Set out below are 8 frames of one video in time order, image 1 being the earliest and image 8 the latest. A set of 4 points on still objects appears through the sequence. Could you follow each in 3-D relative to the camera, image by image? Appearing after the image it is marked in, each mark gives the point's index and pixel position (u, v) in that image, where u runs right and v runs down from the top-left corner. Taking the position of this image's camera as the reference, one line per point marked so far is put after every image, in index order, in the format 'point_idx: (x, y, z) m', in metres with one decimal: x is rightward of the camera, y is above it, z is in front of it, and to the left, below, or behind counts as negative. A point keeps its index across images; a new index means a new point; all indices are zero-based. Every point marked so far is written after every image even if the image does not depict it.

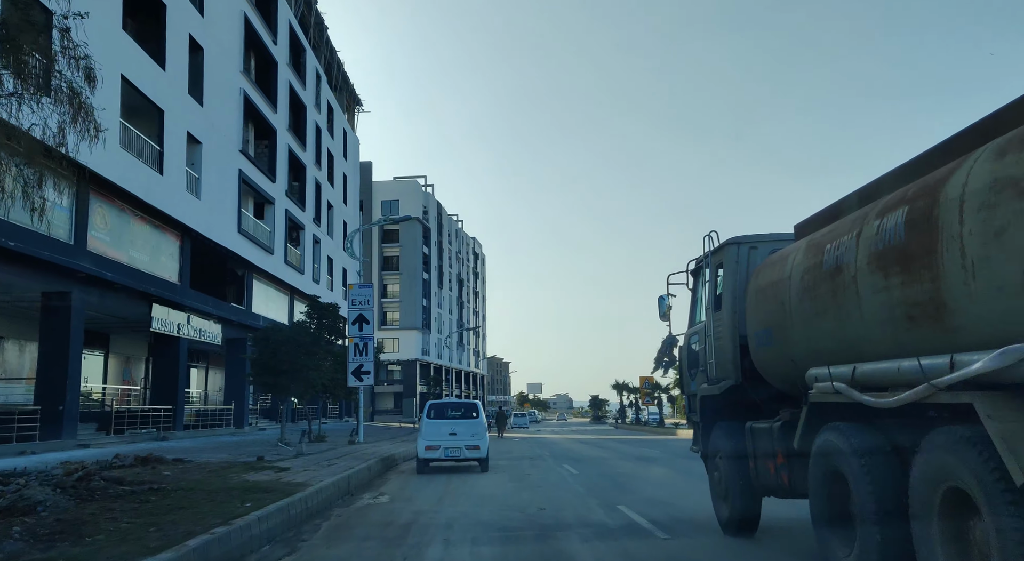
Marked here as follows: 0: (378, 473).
0: (-2.6, -3.8, +14.8) m
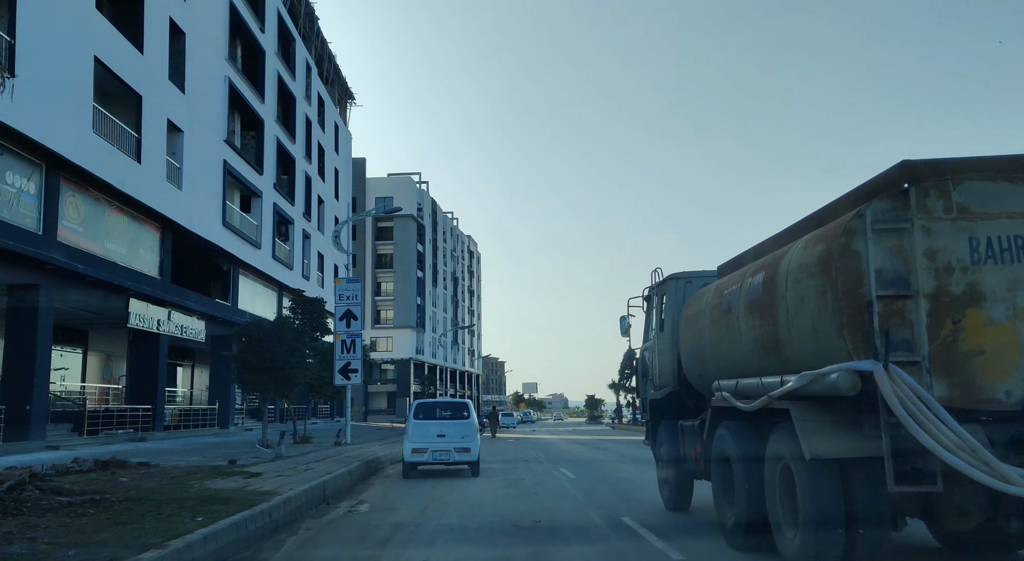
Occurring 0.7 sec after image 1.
0: (-2.8, -3.6, +13.8) m
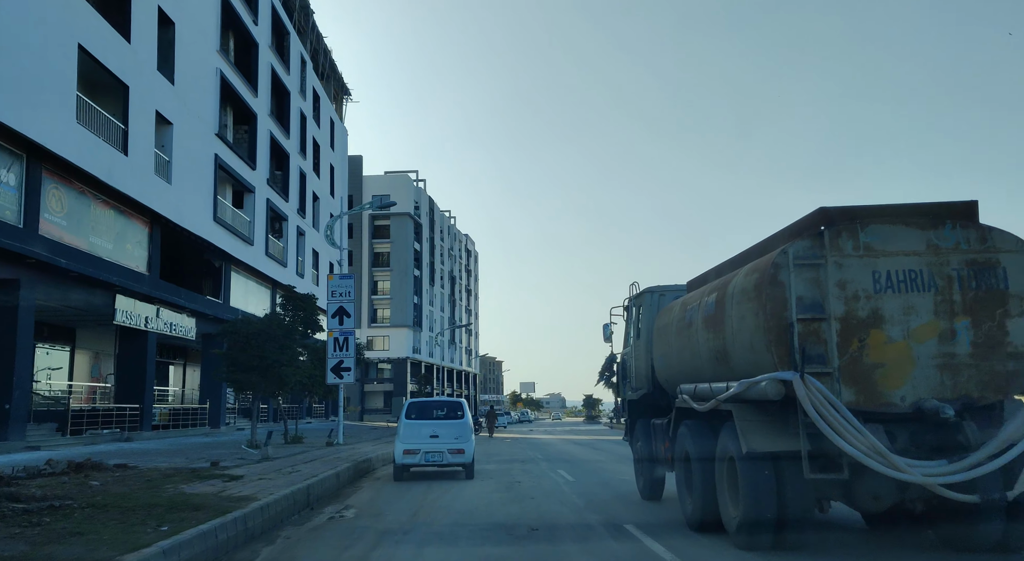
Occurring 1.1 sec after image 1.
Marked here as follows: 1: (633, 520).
0: (-2.9, -3.5, +13.2) m
1: (+1.9, -3.7, +11.9) m
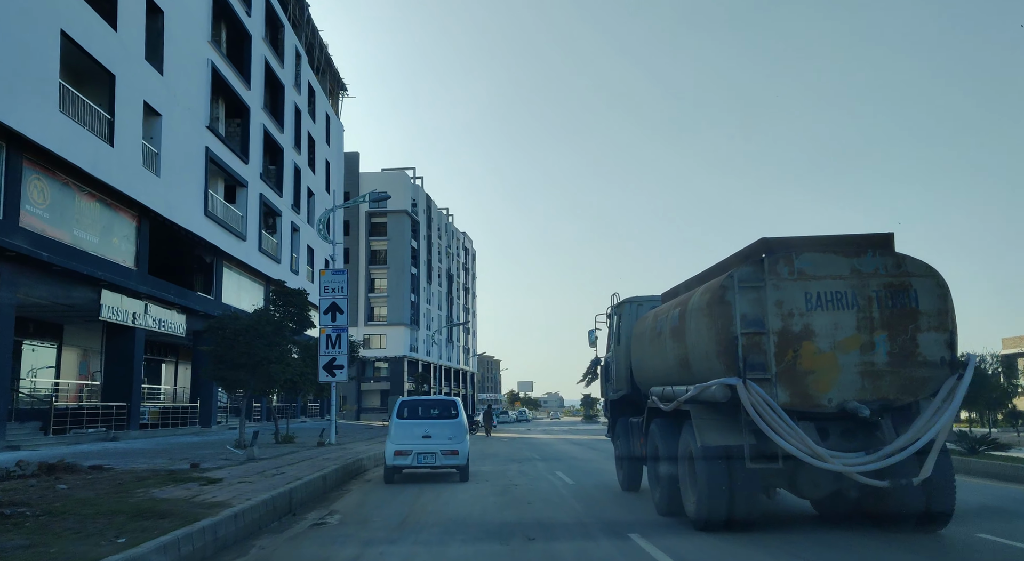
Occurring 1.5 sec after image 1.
0: (-2.9, -3.4, +12.5) m
1: (+1.8, -3.6, +11.3) m
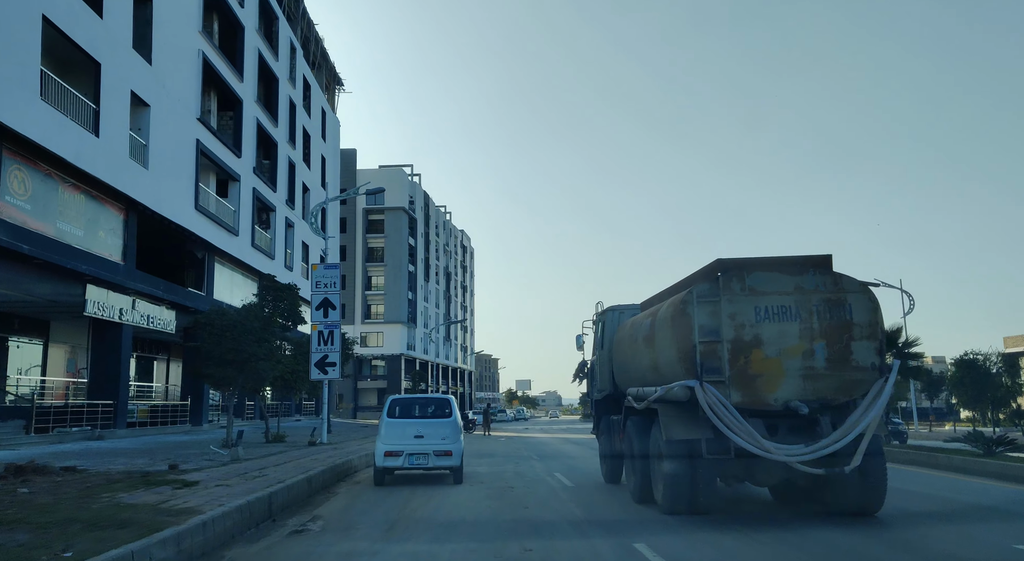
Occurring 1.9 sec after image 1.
0: (-3.0, -3.2, +11.9) m
1: (+1.7, -3.5, +10.6) m
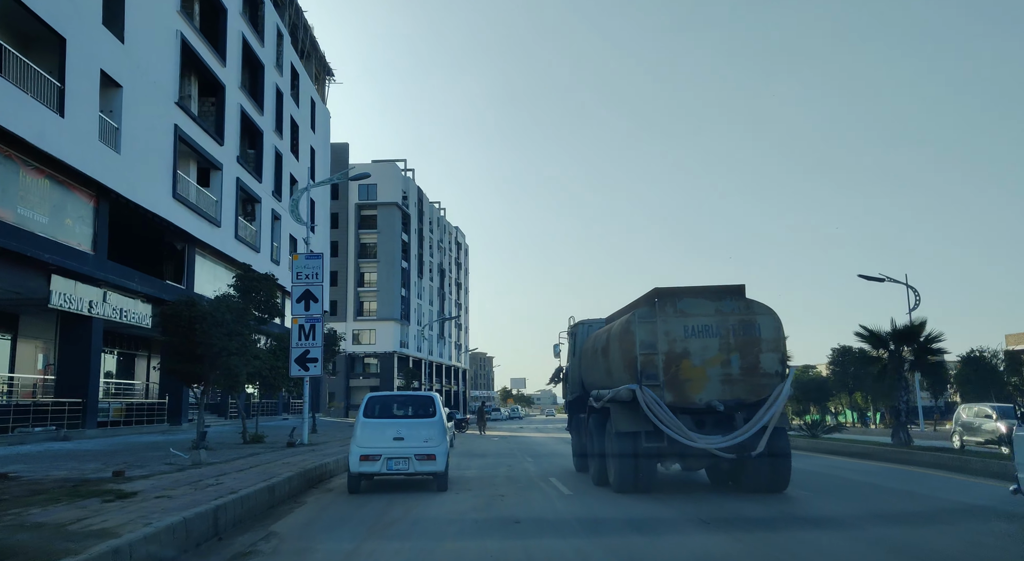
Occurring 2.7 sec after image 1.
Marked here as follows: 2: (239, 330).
0: (-3.1, -3.0, +10.6) m
1: (+1.6, -3.3, +9.3) m
2: (-6.4, -1.2, +17.7) m
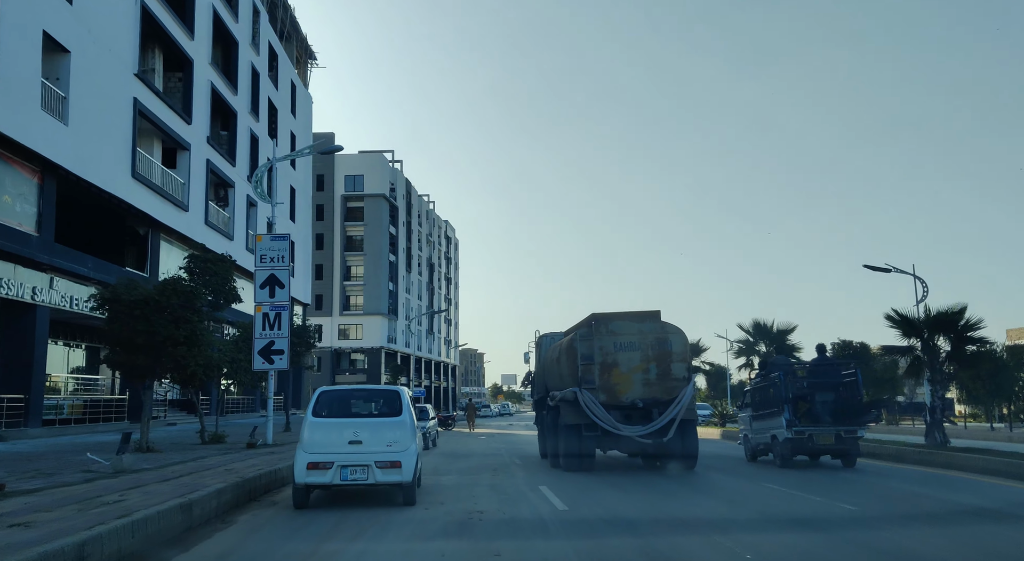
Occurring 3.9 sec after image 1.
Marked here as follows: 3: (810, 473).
0: (-3.3, -2.6, +8.6) m
1: (+1.4, -2.9, +7.4) m
2: (-6.7, -0.7, +15.7) m
3: (+6.8, -4.3, +17.2) m
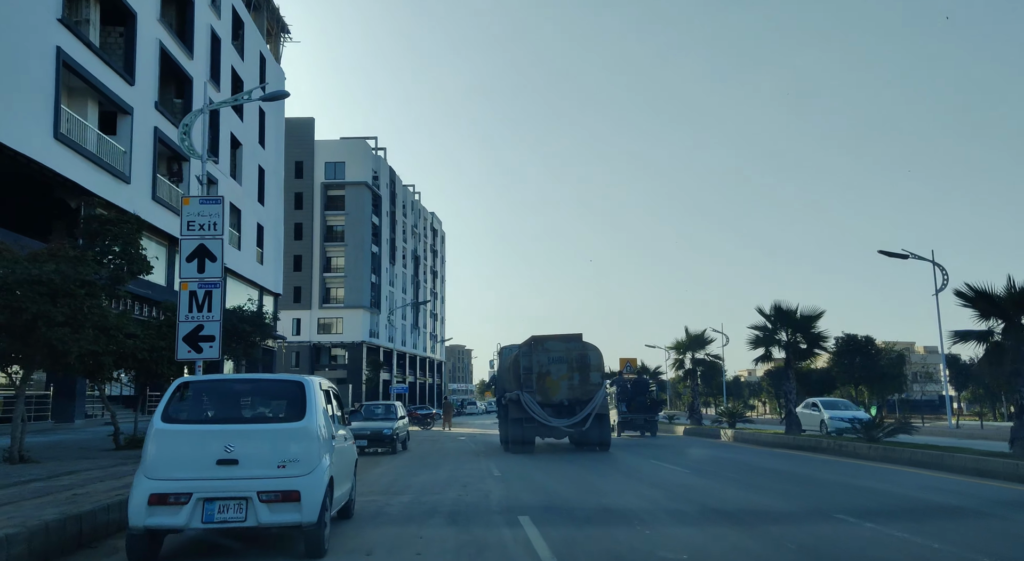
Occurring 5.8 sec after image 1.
0: (-3.6, -2.1, +5.2) m
1: (+1.1, -2.4, +4.1) m
2: (-7.1, -0.2, +12.3) m
3: (+6.4, -3.8, +14.0) m
